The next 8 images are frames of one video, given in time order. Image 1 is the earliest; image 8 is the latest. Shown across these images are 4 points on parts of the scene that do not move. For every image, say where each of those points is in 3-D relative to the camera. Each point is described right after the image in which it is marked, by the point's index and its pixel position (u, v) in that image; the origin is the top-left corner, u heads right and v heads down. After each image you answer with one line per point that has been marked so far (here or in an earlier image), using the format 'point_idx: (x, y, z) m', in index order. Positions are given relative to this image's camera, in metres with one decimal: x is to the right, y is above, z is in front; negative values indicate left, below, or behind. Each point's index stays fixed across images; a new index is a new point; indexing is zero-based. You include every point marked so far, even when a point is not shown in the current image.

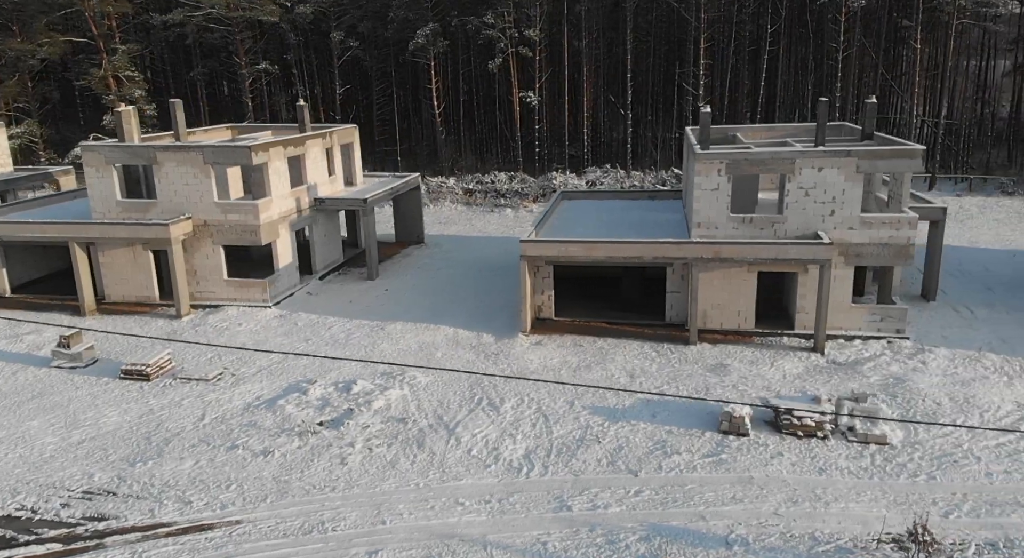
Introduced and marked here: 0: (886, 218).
0: (+9.8, +1.5, +18.3) m
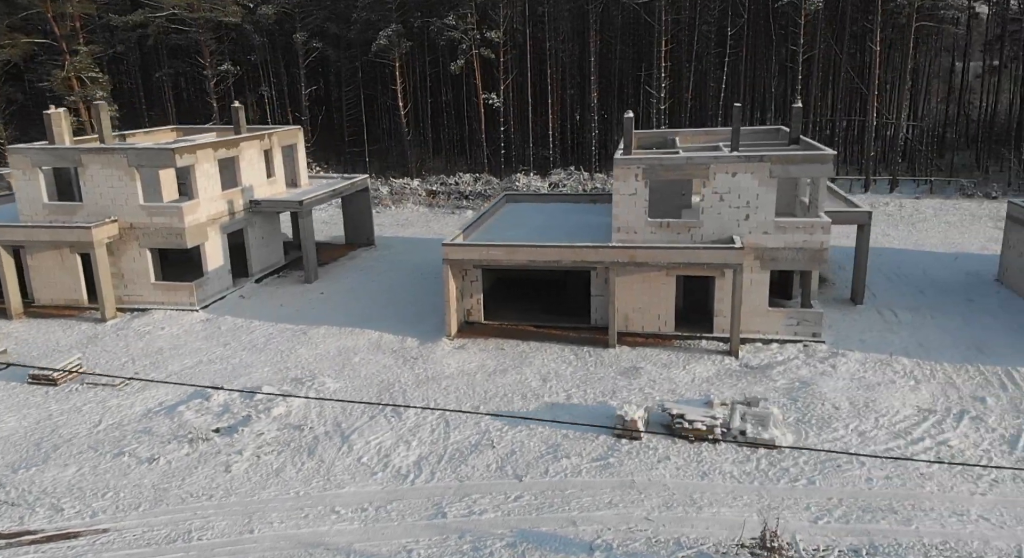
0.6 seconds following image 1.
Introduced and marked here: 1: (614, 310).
0: (+7.6, +1.5, +18.3) m
1: (+3.0, -0.8, +19.0) m
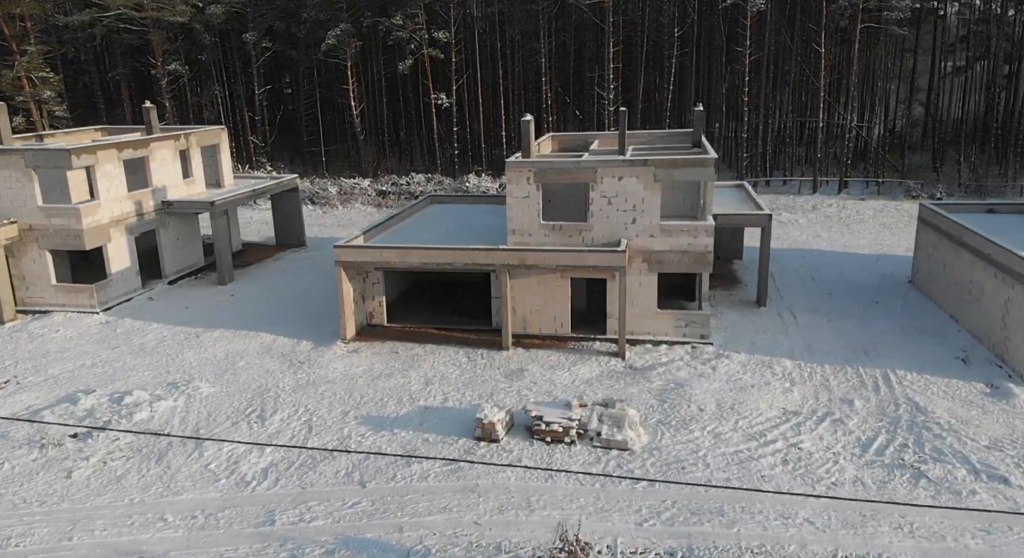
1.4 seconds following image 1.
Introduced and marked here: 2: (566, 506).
0: (+4.6, +1.4, +18.3) m
1: (0.0, -0.9, +19.0) m
2: (+0.9, -3.9, +12.3) m
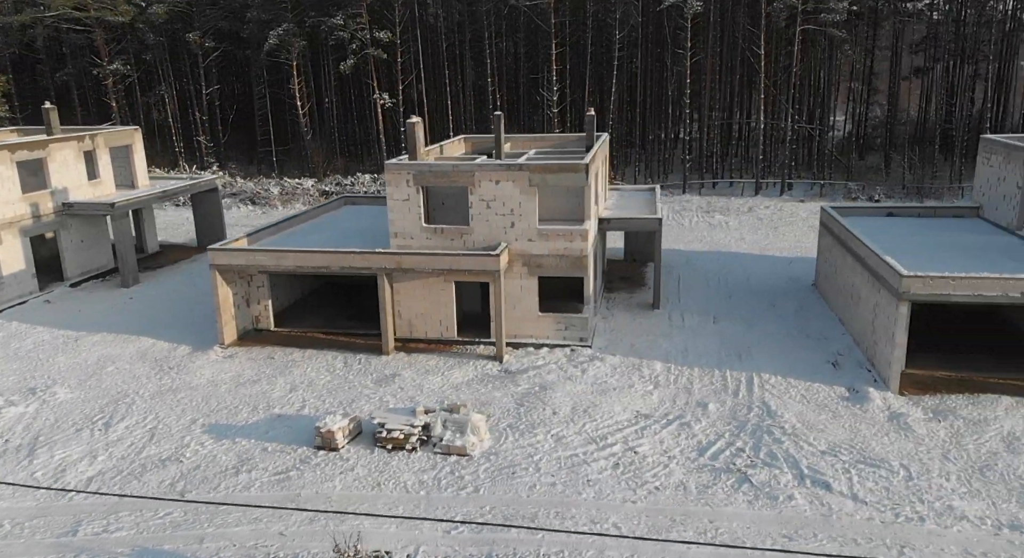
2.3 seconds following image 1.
0: (+1.3, +1.3, +18.3) m
1: (-3.2, -1.0, +18.9) m
2: (-2.2, -4.0, +12.2) m
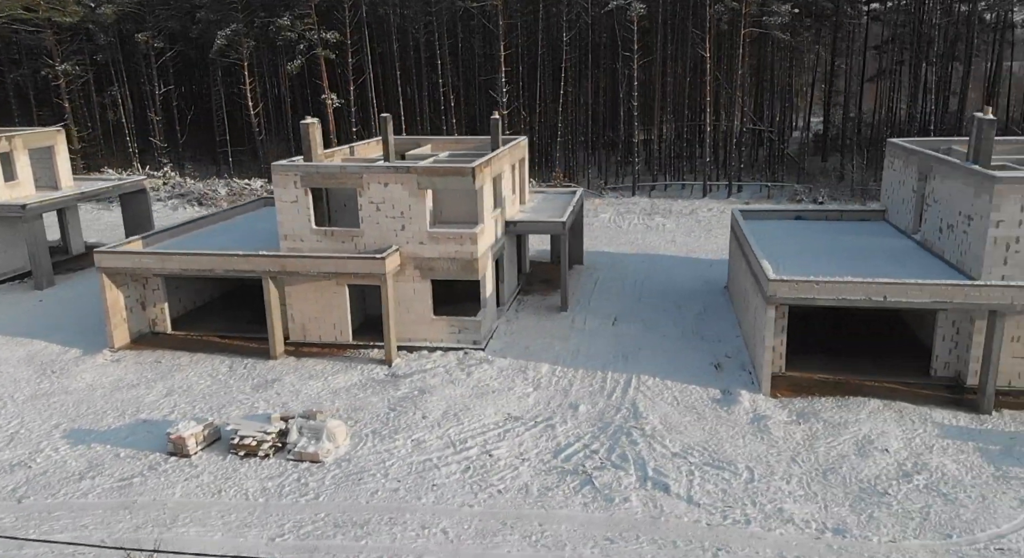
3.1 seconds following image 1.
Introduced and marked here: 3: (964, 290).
0: (-1.6, +1.2, +18.3) m
1: (-6.2, -1.0, +18.9) m
2: (-5.1, -4.1, +12.2) m
3: (+9.6, -0.2, +15.3) m
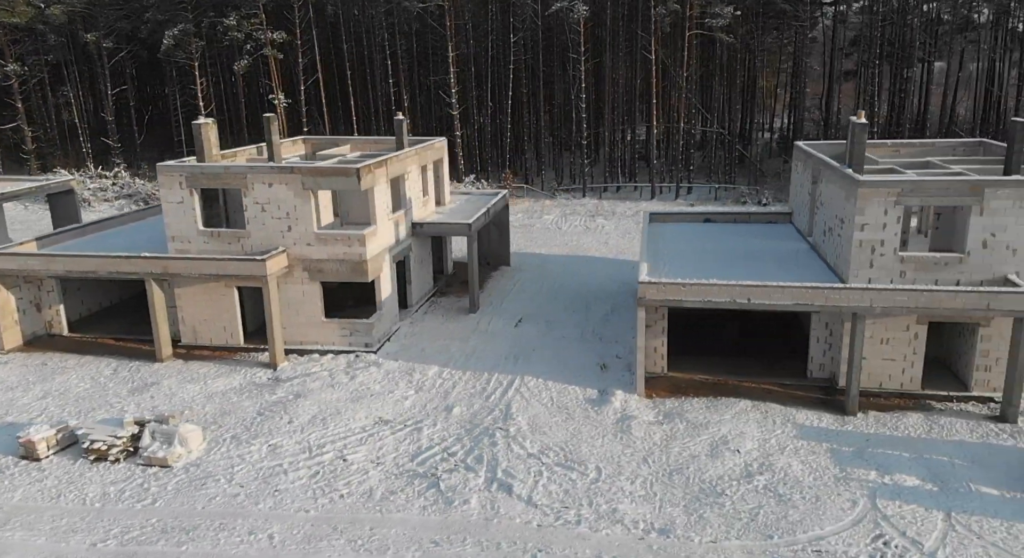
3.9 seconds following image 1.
0: (-4.5, +1.2, +18.3) m
1: (-9.1, -1.1, +18.8) m
2: (-8.0, -4.1, +12.1) m
3: (+6.7, -0.3, +15.4) m
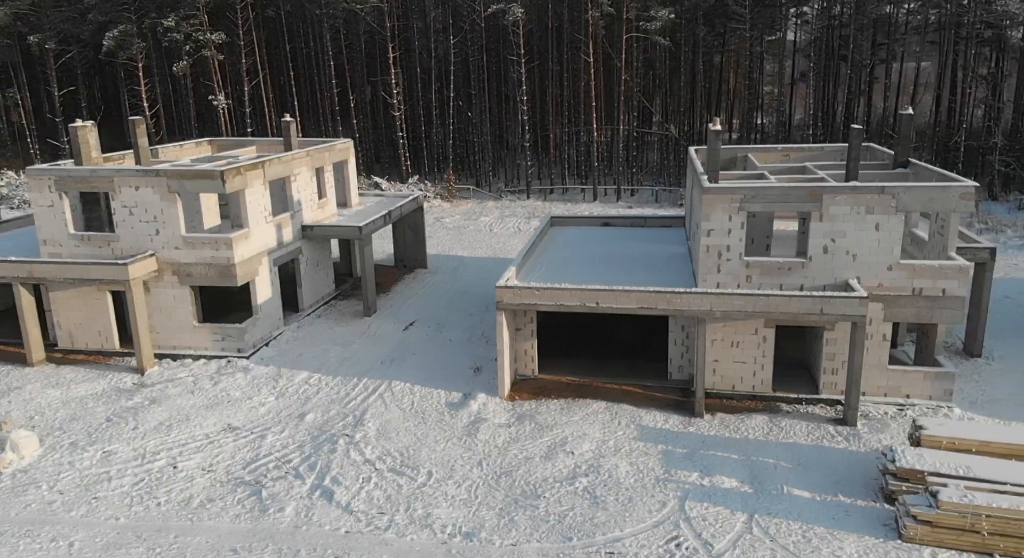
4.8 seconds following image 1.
0: (-7.9, +1.1, +18.3) m
1: (-12.4, -1.2, +18.8) m
2: (-11.2, -4.3, +12.1) m
3: (+3.4, -0.4, +15.6) m
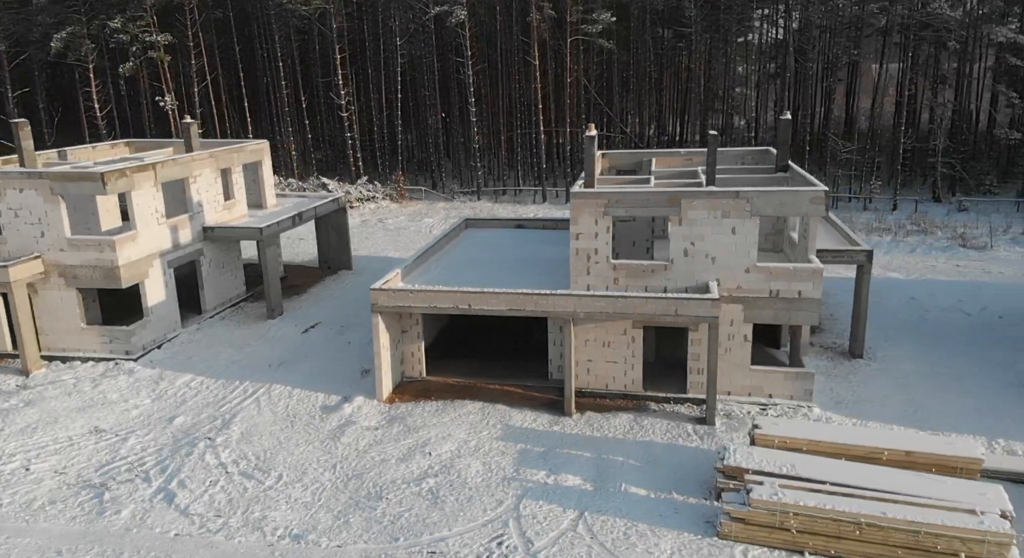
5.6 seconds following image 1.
0: (-10.8, +1.0, +18.4) m
1: (-15.4, -1.3, +18.8) m
2: (-14.0, -4.3, +12.1) m
3: (+0.5, -0.4, +15.9) m
